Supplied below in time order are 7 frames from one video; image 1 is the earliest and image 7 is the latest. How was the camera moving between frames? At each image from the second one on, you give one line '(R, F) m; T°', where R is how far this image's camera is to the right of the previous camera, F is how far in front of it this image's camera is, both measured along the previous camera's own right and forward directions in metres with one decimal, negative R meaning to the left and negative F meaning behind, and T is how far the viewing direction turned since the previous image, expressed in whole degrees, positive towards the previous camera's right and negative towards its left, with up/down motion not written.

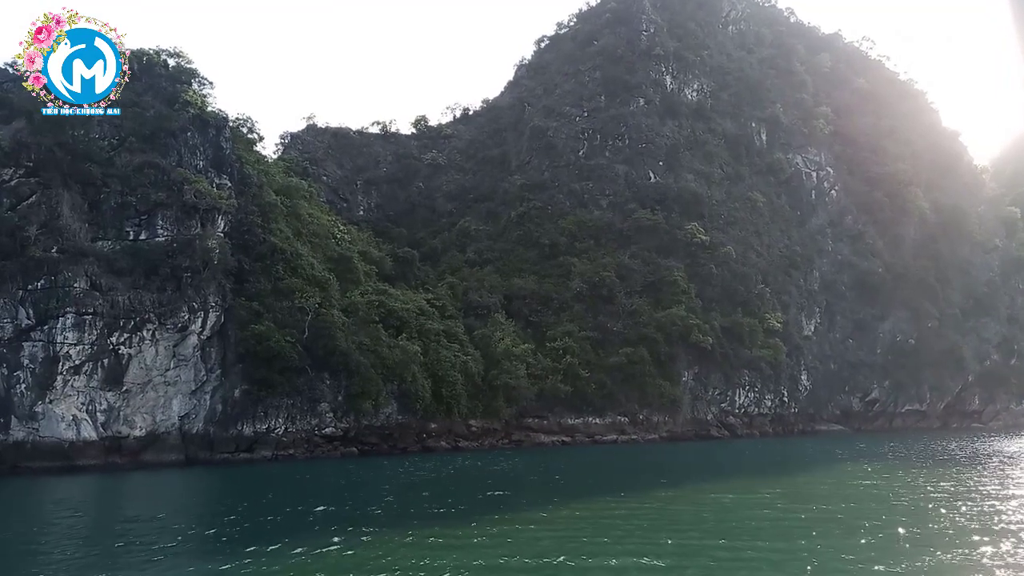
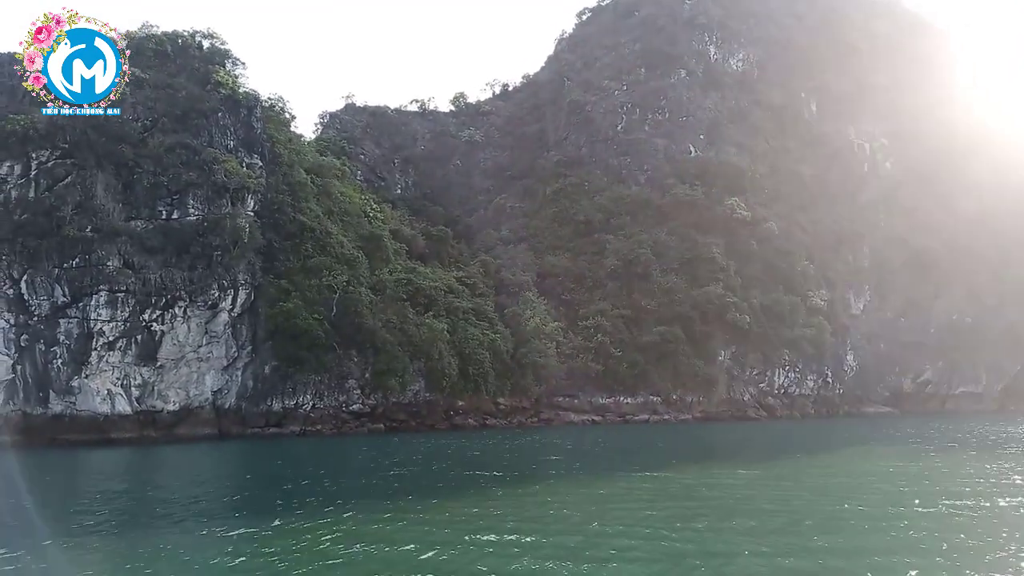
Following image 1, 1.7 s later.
(+1.1, +0.5) m; -4°
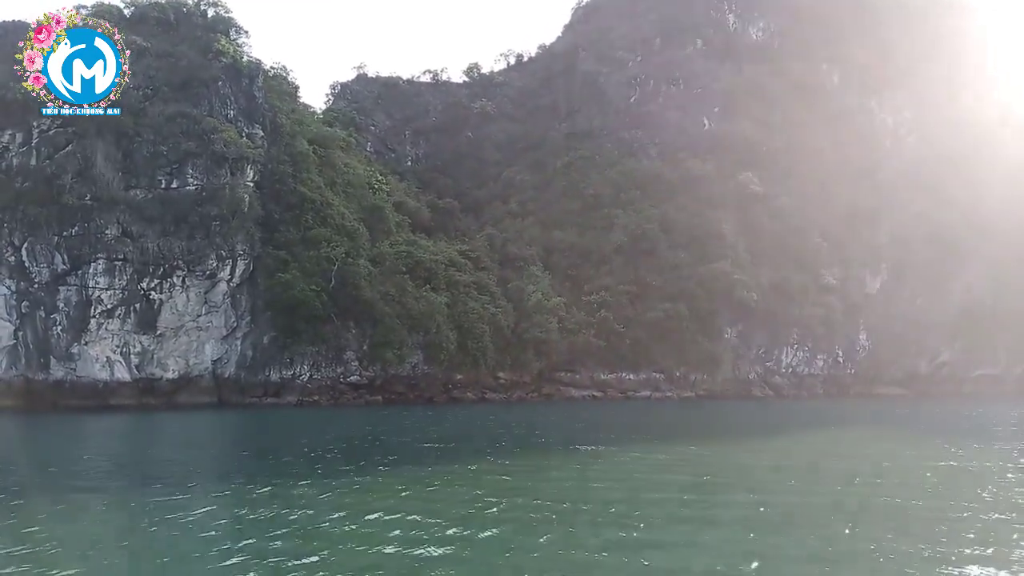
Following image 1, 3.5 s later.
(+1.2, +0.3) m; -2°
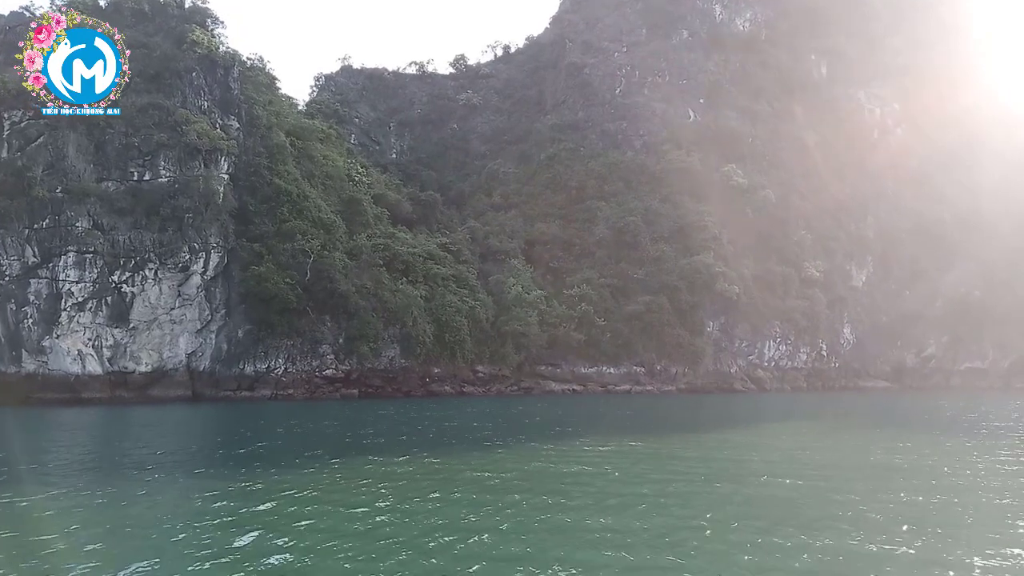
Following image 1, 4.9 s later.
(+1.1, +0.2) m; 0°
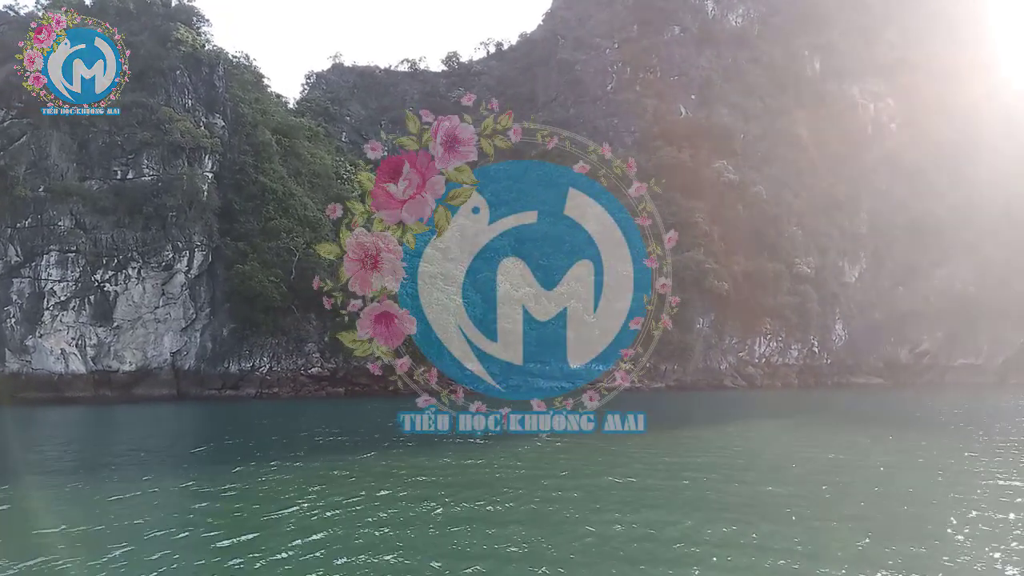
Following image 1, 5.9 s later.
(+0.8, +0.1) m; 0°
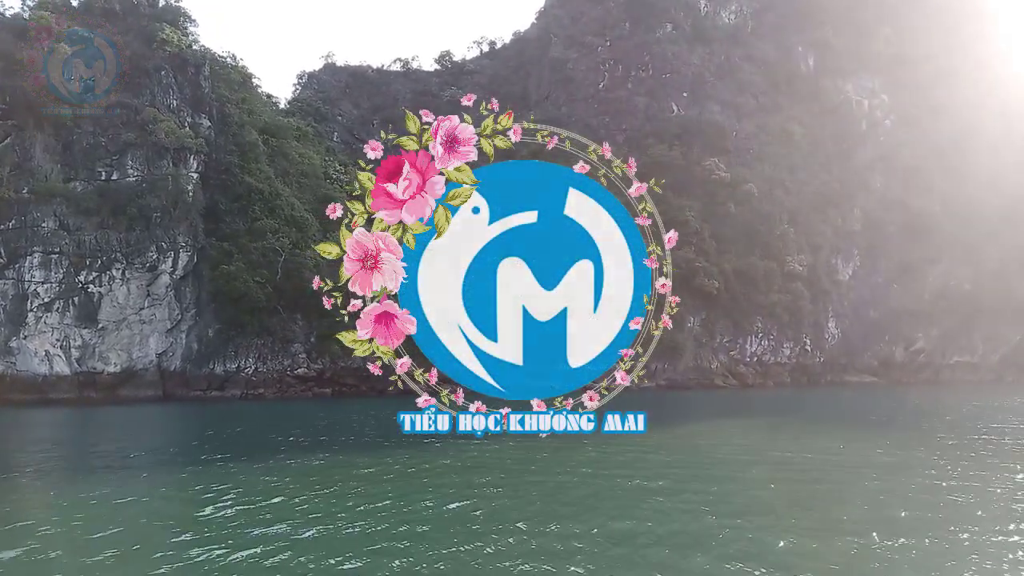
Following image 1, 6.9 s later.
(+0.7, +0.1) m; 0°
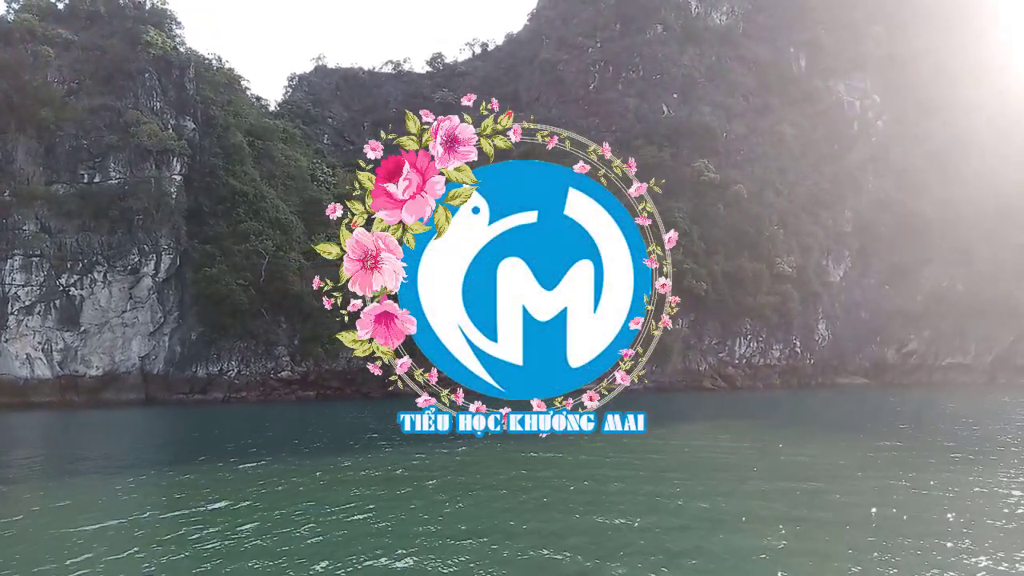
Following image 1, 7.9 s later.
(+0.9, +0.1) m; 0°
